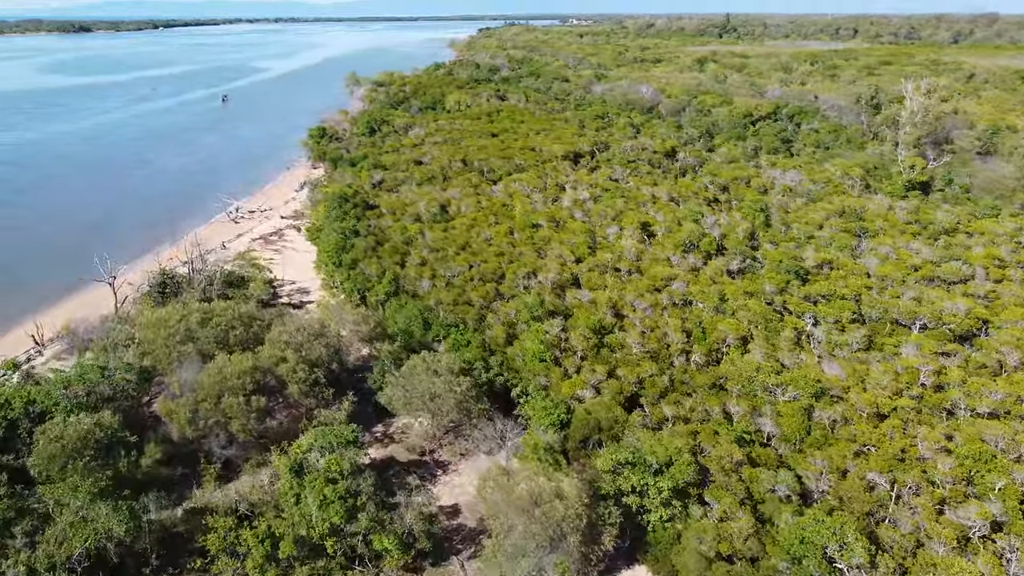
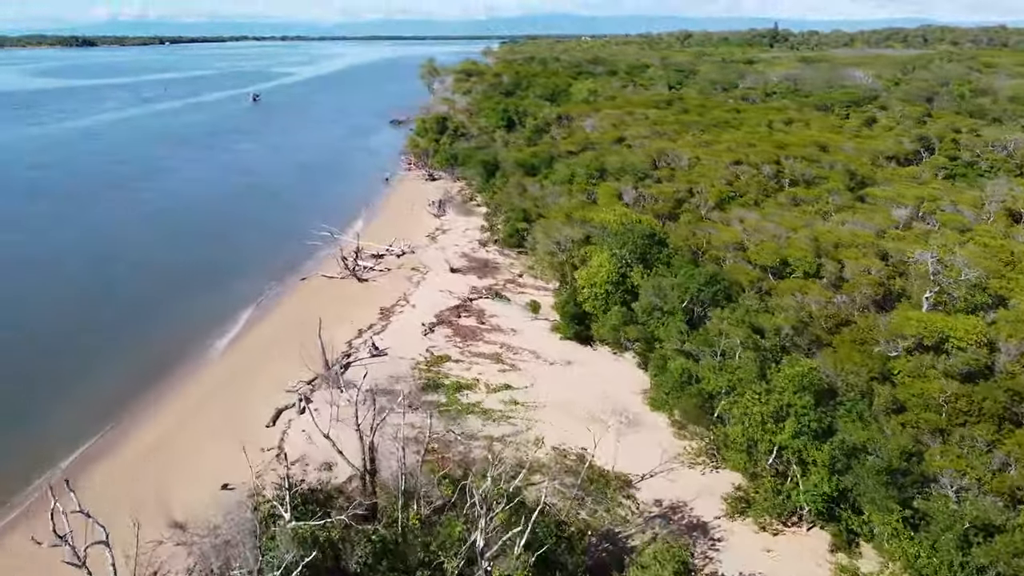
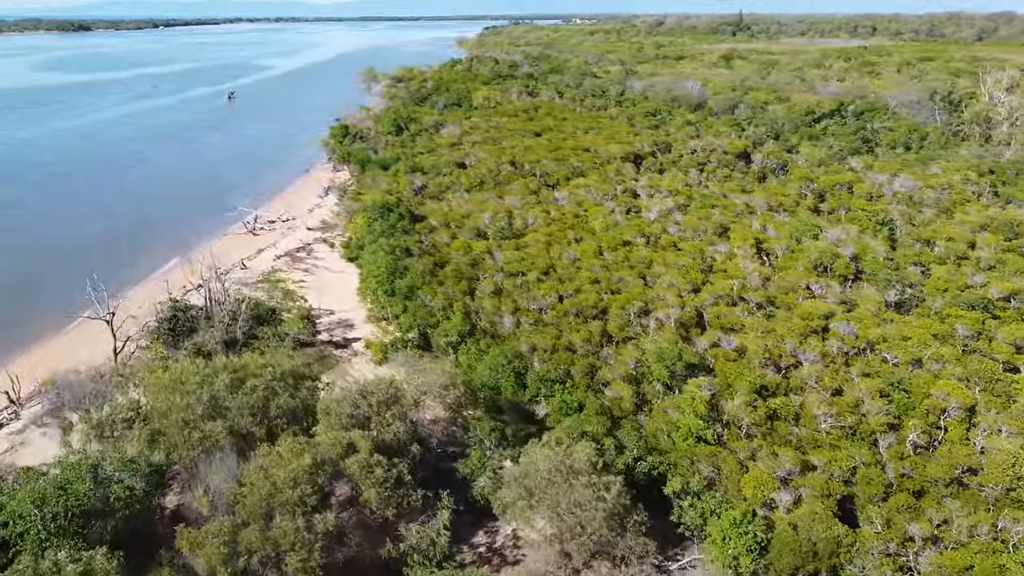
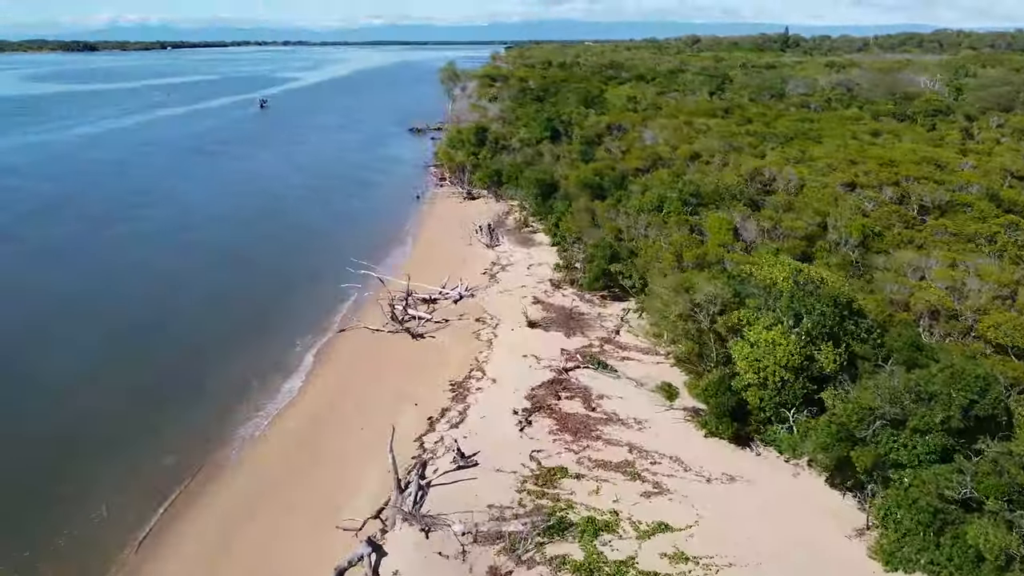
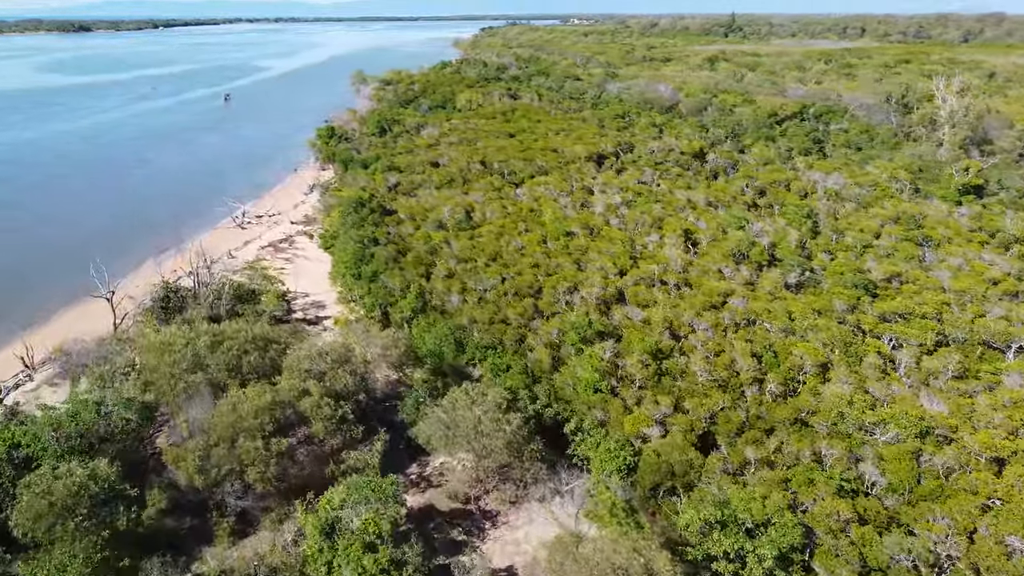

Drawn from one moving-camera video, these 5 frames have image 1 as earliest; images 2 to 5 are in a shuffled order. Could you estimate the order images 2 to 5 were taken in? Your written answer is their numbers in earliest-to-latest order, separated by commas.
5, 3, 2, 4
